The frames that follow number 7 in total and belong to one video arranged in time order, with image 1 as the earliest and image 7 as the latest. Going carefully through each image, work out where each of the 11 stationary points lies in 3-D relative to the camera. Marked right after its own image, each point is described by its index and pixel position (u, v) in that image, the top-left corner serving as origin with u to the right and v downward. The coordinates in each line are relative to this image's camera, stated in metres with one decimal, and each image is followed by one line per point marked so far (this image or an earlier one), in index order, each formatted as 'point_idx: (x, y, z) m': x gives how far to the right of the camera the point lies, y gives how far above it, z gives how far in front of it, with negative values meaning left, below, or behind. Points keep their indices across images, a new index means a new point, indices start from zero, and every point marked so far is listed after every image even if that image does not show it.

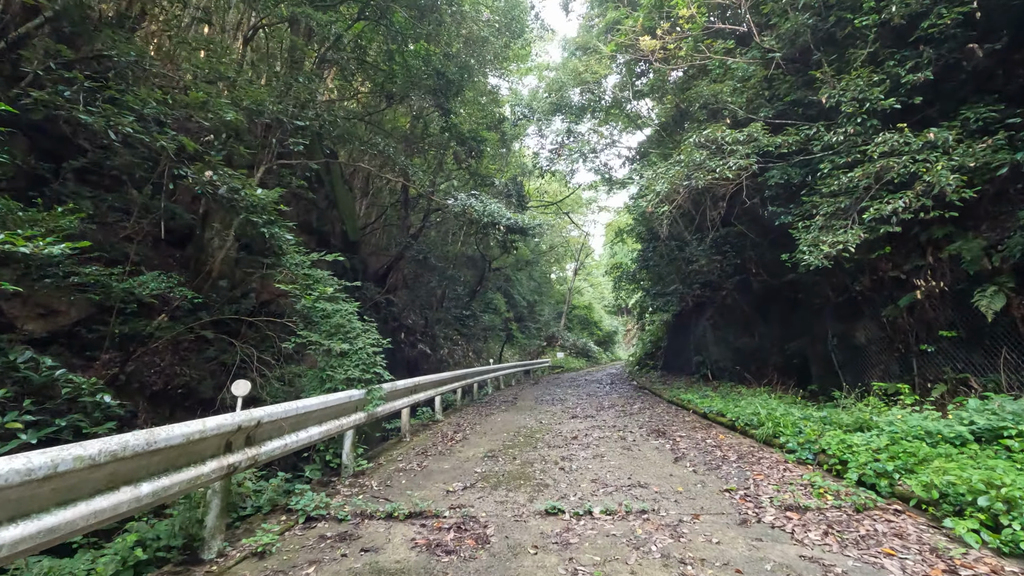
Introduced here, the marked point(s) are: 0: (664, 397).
0: (+3.3, -2.4, +11.7) m
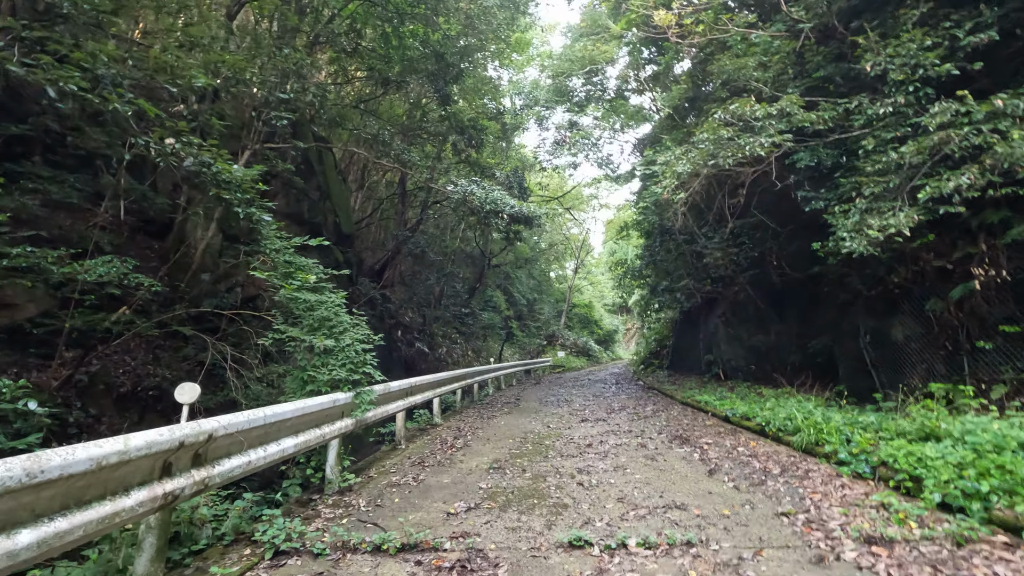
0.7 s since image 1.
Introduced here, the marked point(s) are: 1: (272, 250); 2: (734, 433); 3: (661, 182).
0: (+3.4, -2.2, +11.0) m
1: (-2.6, +0.4, +5.8) m
2: (+2.8, -1.8, +6.8) m
3: (+2.6, +1.9, +9.4) m
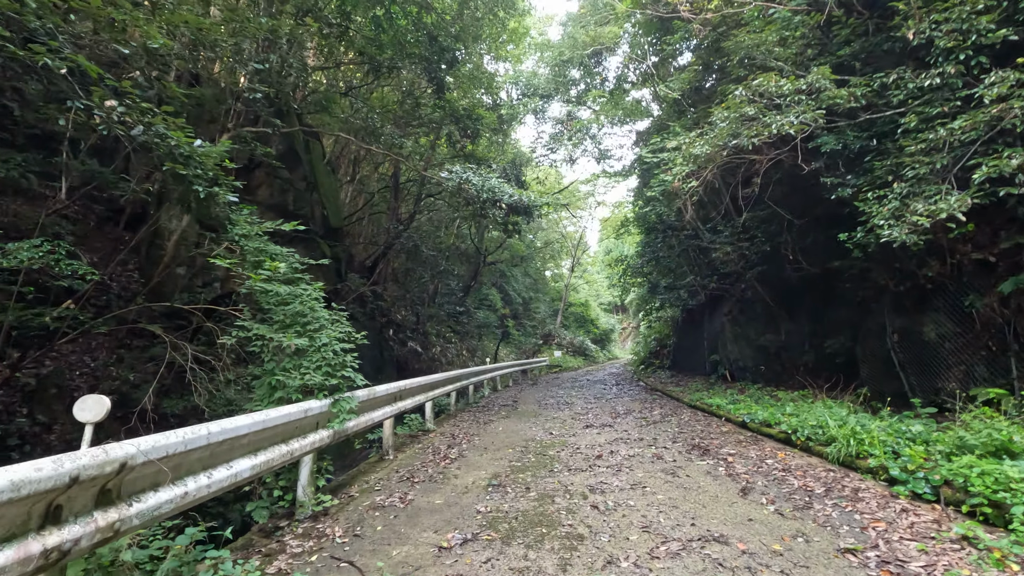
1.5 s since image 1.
0: (+3.4, -2.2, +10.4) m
1: (-2.6, +0.5, +5.1) m
2: (+2.8, -1.7, +6.2) m
3: (+2.6, +1.9, +8.7) m
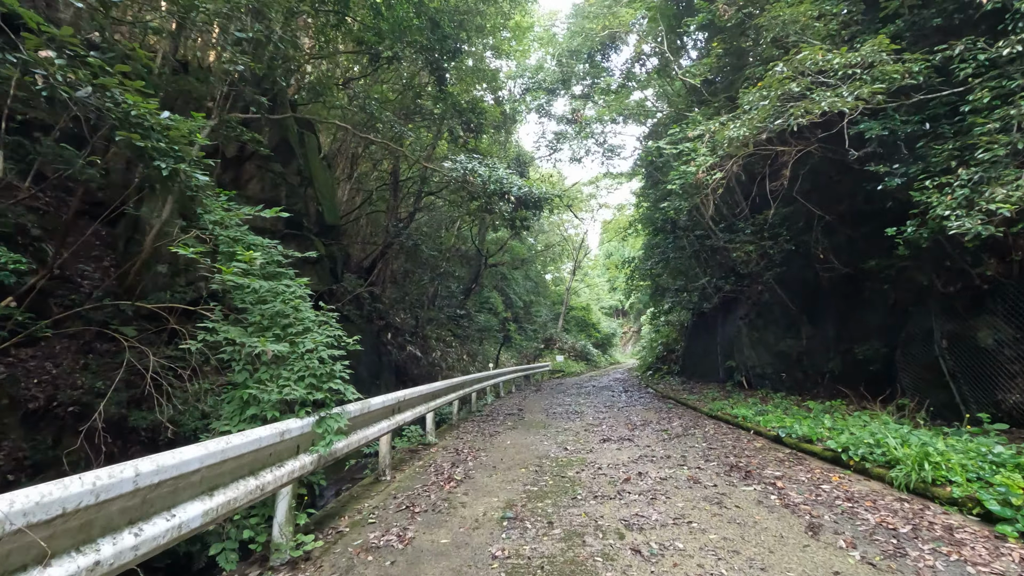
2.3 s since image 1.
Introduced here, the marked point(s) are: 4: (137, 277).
0: (+3.5, -2.2, +9.7) m
1: (-2.4, +0.5, +4.4) m
2: (+2.9, -1.7, +5.5) m
3: (+2.7, +1.9, +8.1) m
4: (-4.8, +0.1, +6.8) m
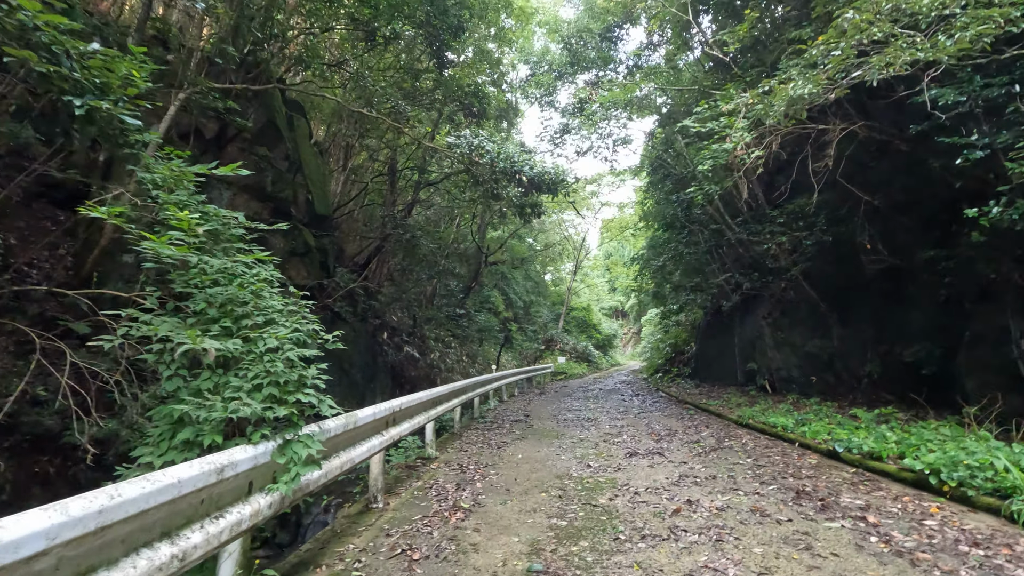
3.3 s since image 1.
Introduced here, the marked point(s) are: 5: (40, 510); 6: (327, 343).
0: (+3.6, -2.1, +8.8) m
1: (-2.3, +0.6, +3.5) m
2: (+3.1, -1.6, +4.5) m
3: (+2.9, +2.0, +7.1) m
4: (-4.6, +0.2, +5.9) m
5: (-1.2, -0.5, +1.3) m
6: (-1.1, -0.3, +3.3) m
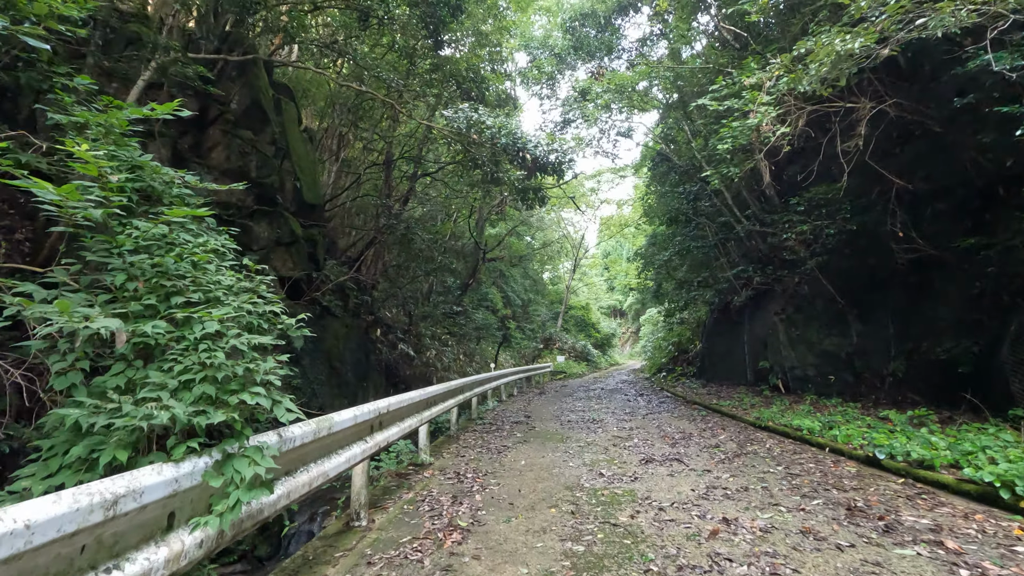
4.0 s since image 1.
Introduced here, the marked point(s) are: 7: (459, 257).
0: (+3.6, -2.0, +8.2) m
1: (-2.2, +0.8, +2.9) m
2: (+3.1, -1.5, +4.0) m
3: (+2.9, +2.1, +6.5) m
4: (-4.6, +0.4, +5.2) m
5: (-1.1, -0.4, +0.7) m
6: (-1.1, -0.2, +2.6) m
7: (-1.7, +1.1, +17.5) m
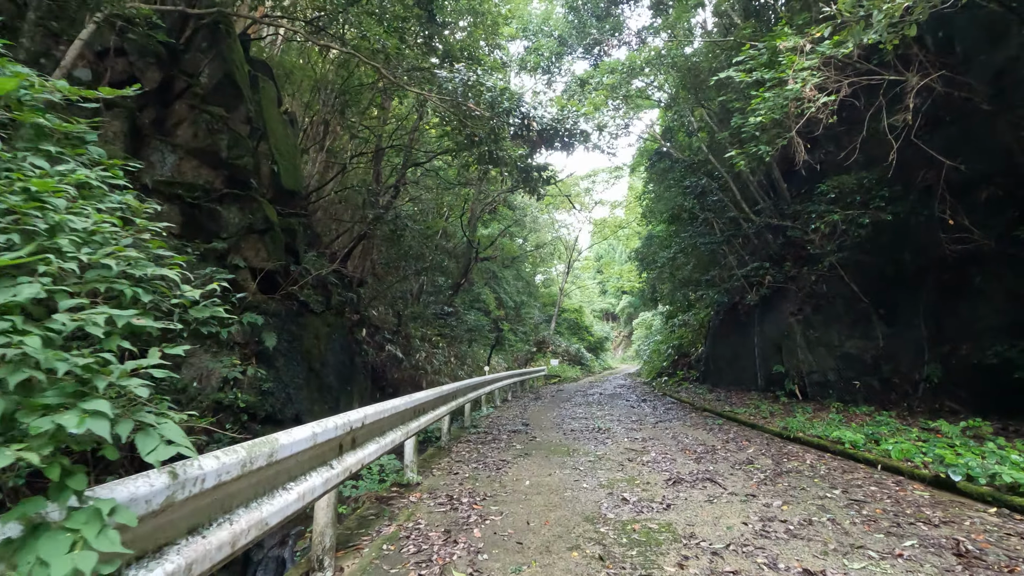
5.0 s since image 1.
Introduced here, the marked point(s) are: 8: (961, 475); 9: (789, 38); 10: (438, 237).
0: (+3.6, -1.9, +7.4) m
1: (-2.1, +0.9, +2.0) m
2: (+3.2, -1.4, +3.1) m
3: (+2.9, +2.2, +5.7) m
4: (-4.5, +0.5, +4.3) m
5: (-1.0, -0.3, -0.2) m
6: (-1.0, -0.1, +1.7) m
7: (-1.9, +1.1, +16.6) m
8: (+3.6, -1.5, +4.3) m
9: (+3.0, +2.7, +5.8) m
10: (-2.1, +1.5, +15.6) m
